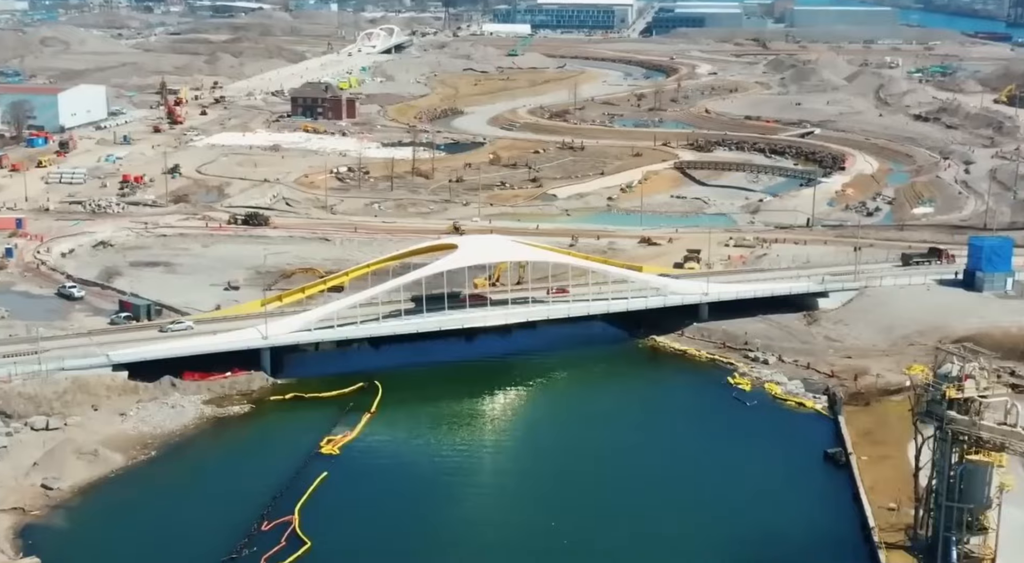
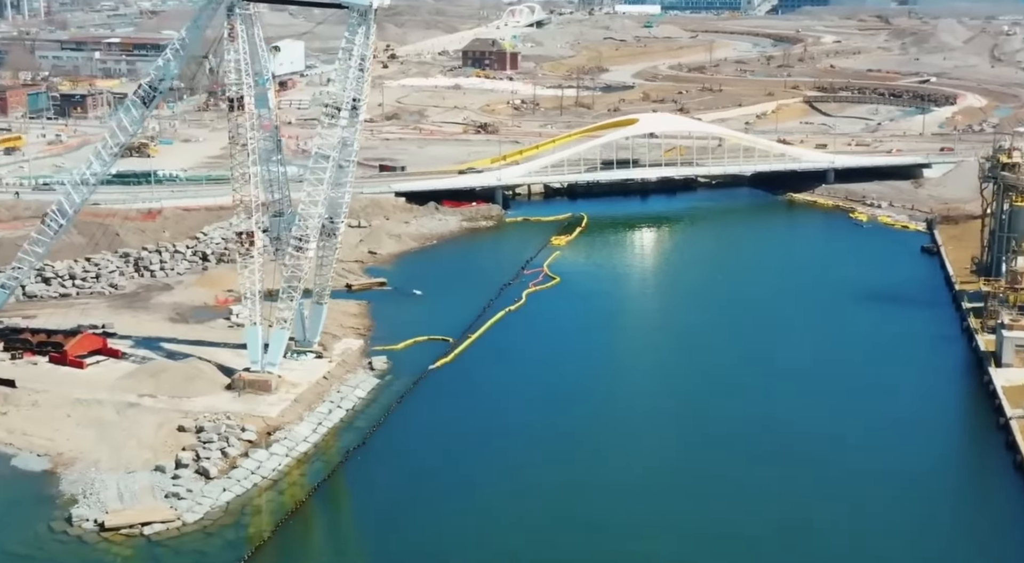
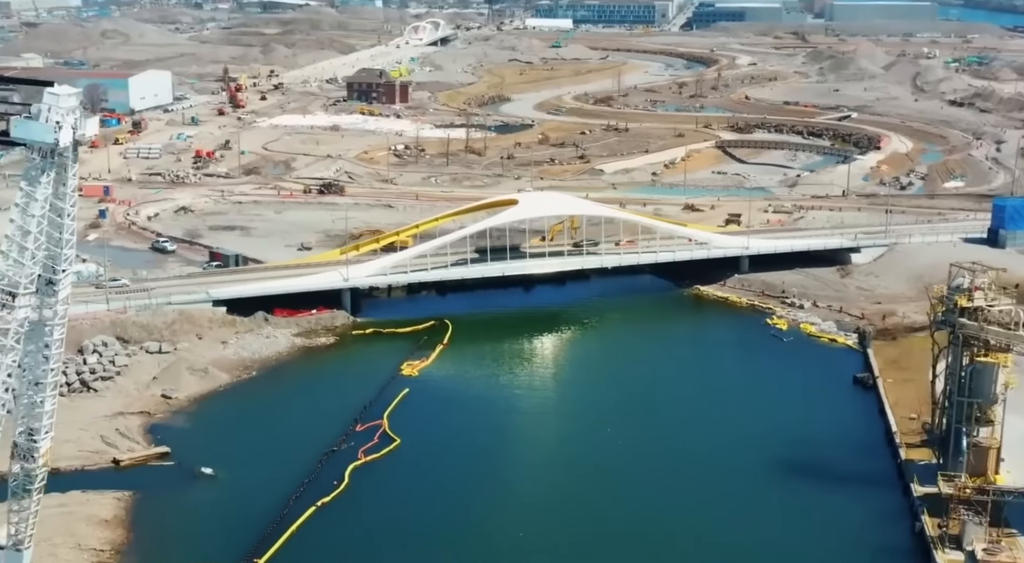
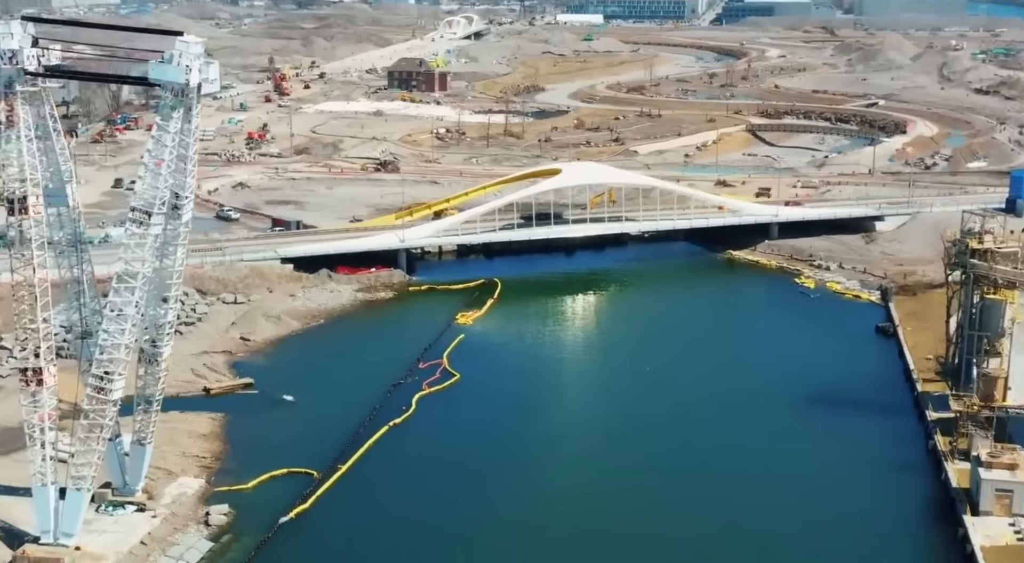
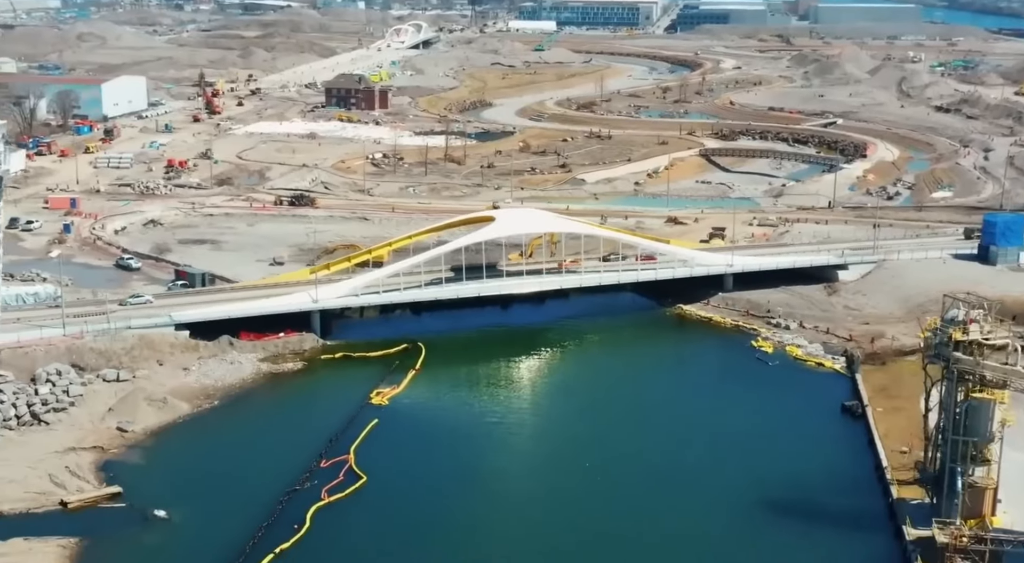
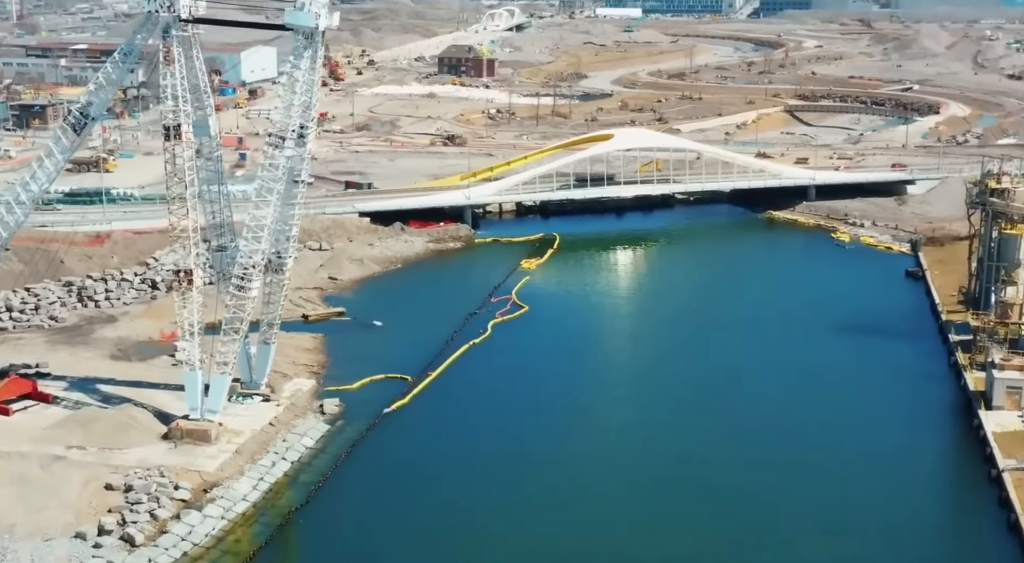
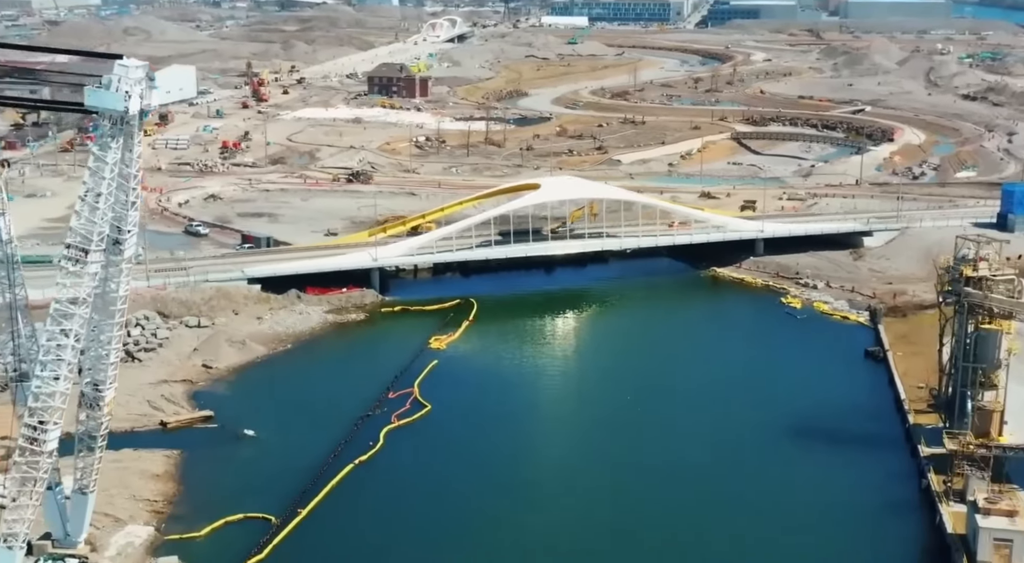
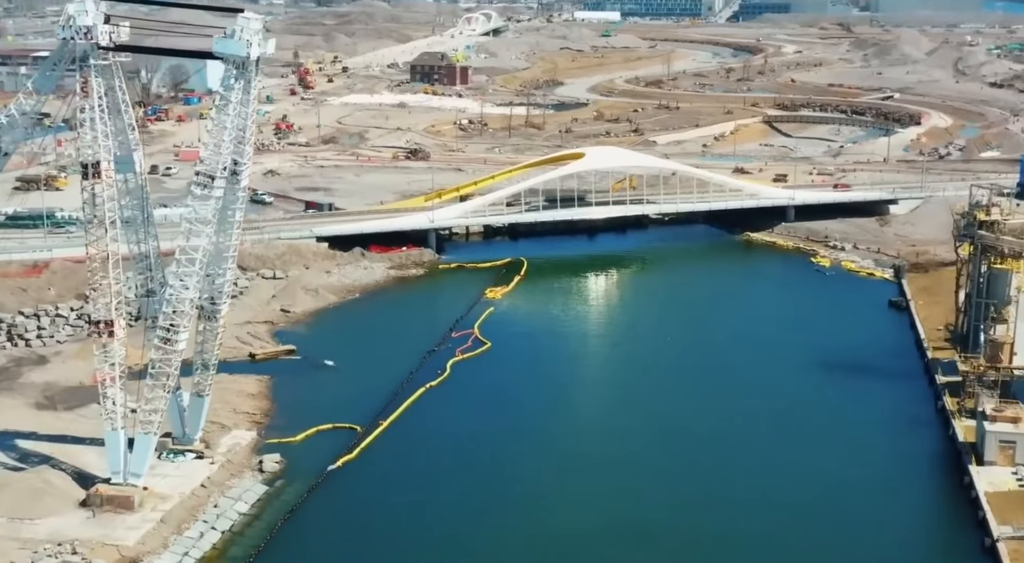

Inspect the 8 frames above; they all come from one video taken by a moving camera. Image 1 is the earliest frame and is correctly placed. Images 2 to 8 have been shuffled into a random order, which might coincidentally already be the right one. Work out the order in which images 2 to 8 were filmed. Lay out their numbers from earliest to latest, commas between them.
5, 3, 7, 4, 8, 6, 2
